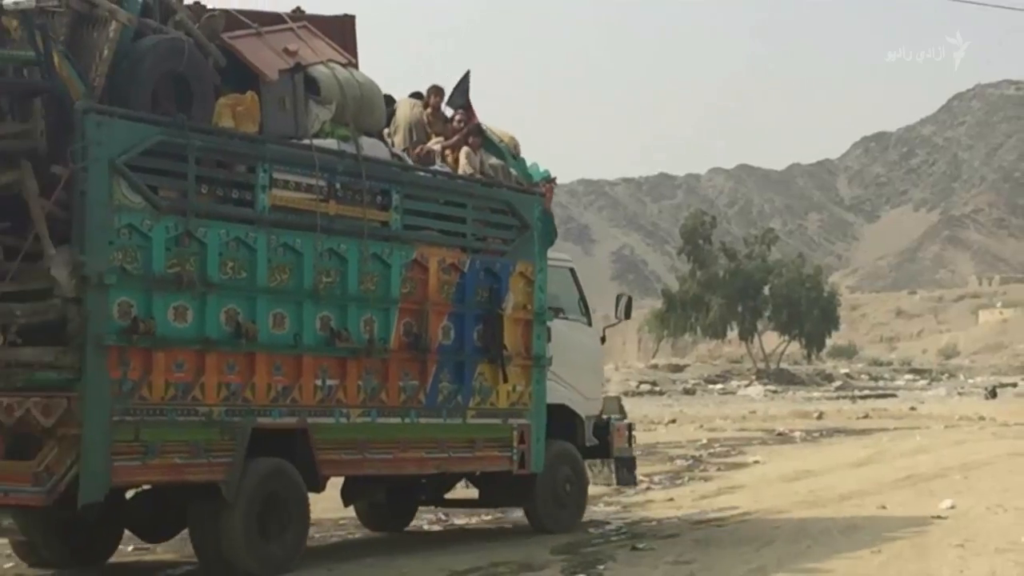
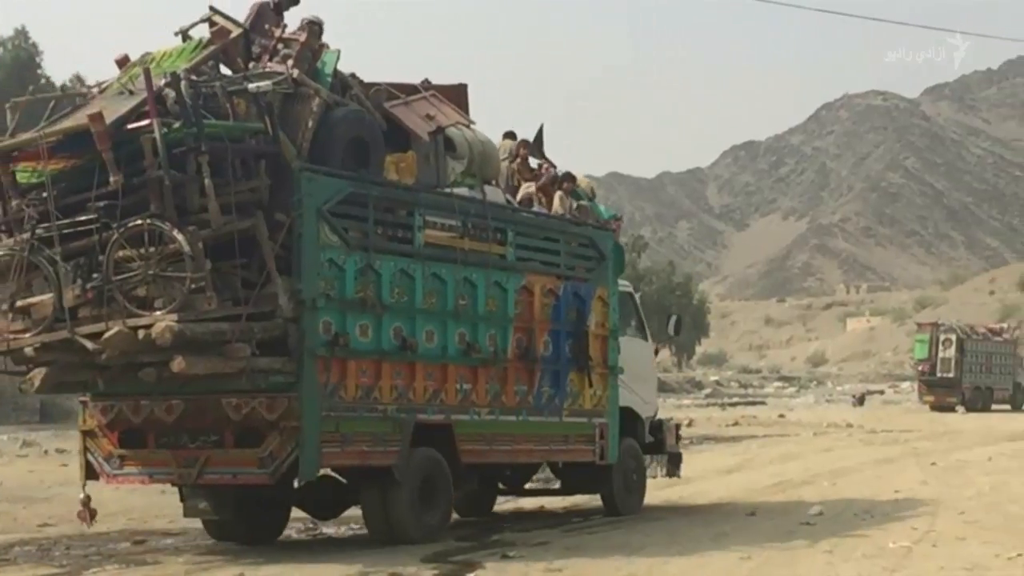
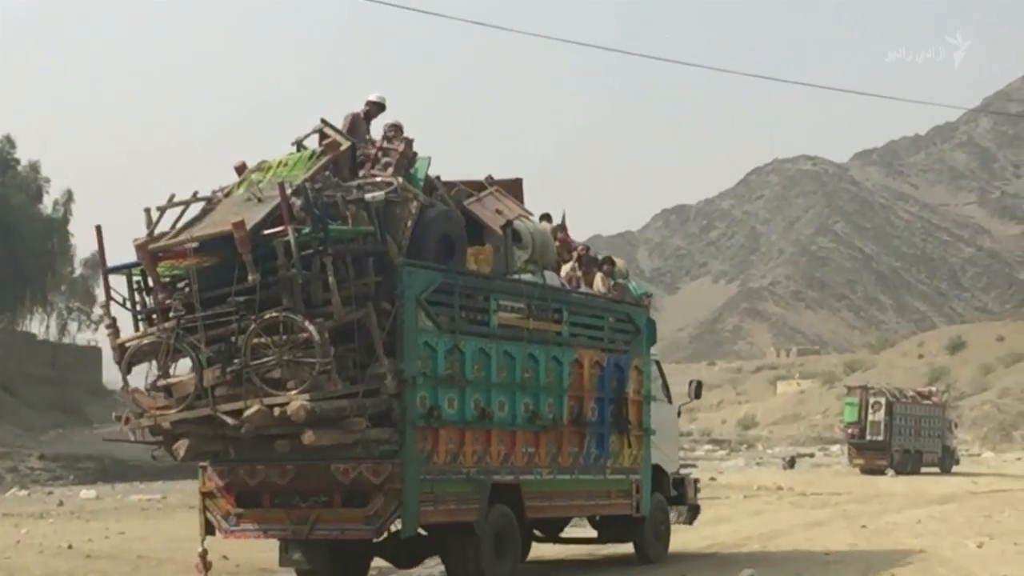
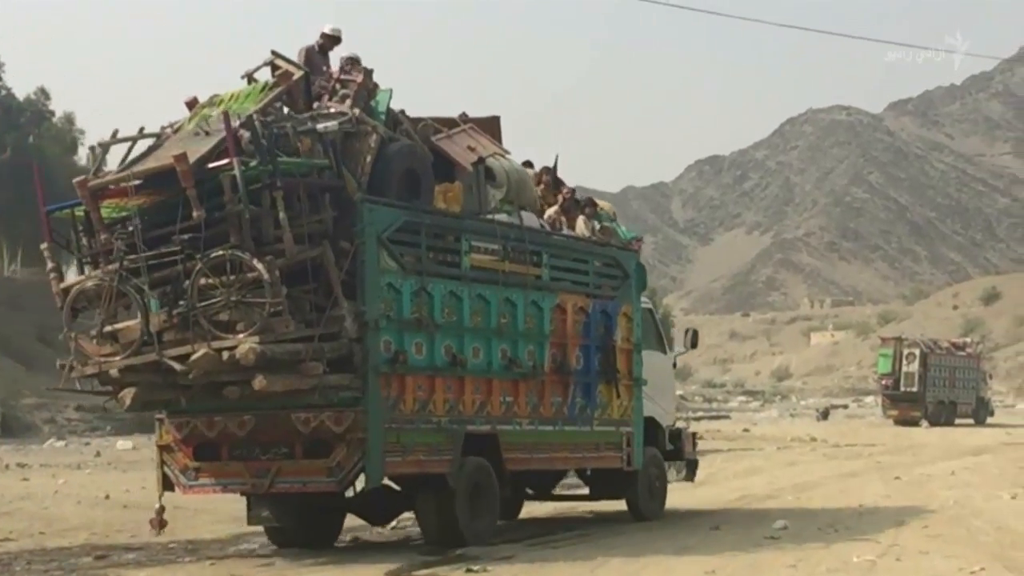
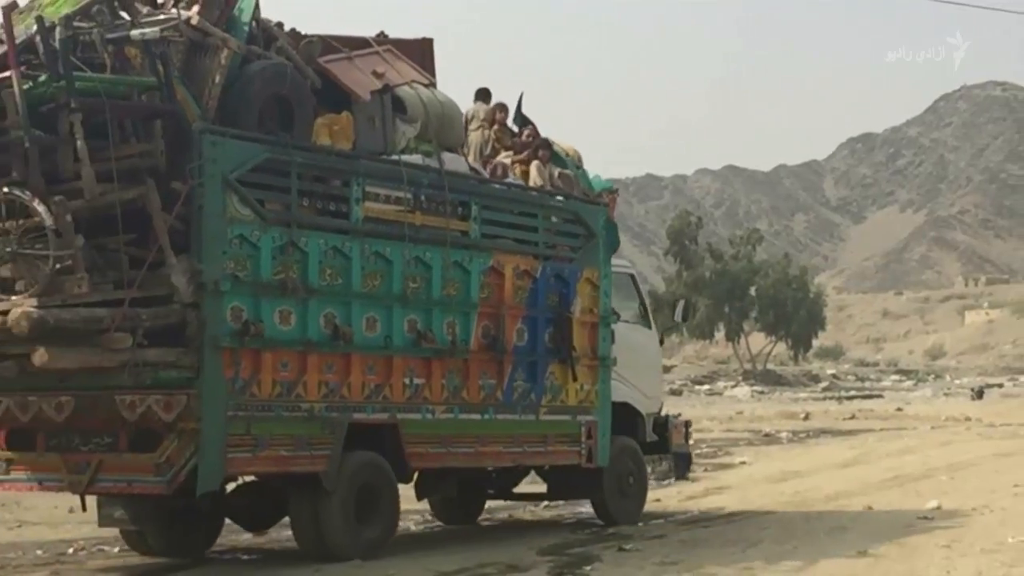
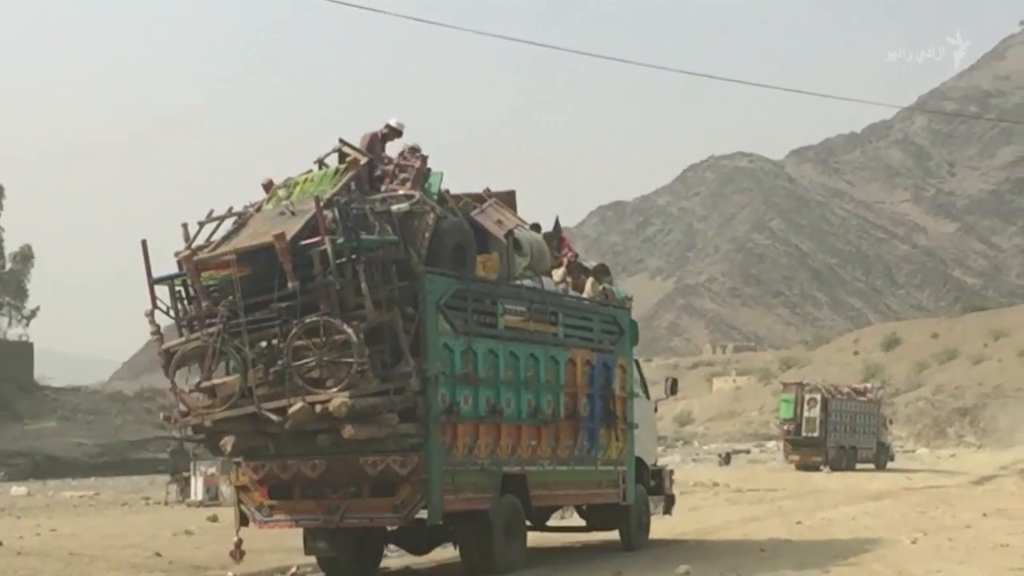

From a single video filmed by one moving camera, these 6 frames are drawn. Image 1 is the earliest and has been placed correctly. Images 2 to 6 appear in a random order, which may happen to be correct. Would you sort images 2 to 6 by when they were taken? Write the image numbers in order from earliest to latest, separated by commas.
5, 2, 4, 3, 6
